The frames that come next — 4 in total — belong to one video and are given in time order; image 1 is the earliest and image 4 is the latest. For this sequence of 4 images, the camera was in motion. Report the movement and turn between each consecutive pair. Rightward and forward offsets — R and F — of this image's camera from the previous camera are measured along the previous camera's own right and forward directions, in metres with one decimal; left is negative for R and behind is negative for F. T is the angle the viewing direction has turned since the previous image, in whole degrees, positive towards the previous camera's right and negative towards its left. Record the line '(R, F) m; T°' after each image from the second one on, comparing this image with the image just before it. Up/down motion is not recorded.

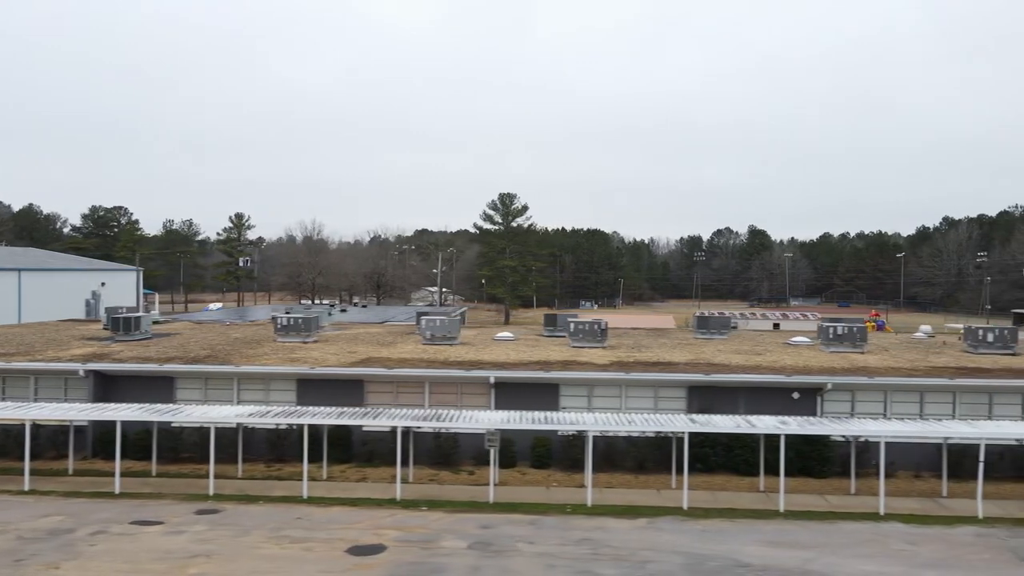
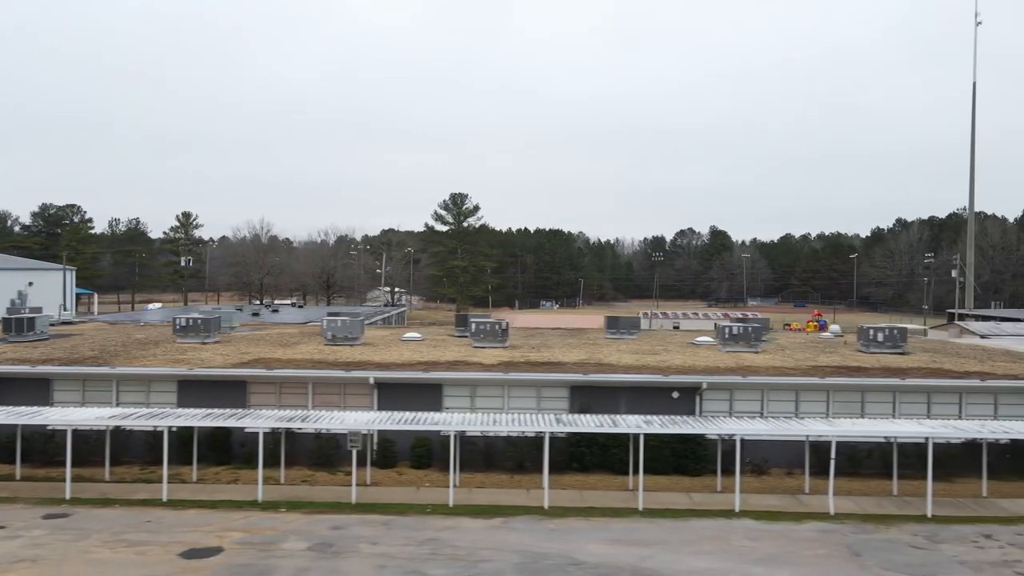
(+2.3, -0.1) m; +2°
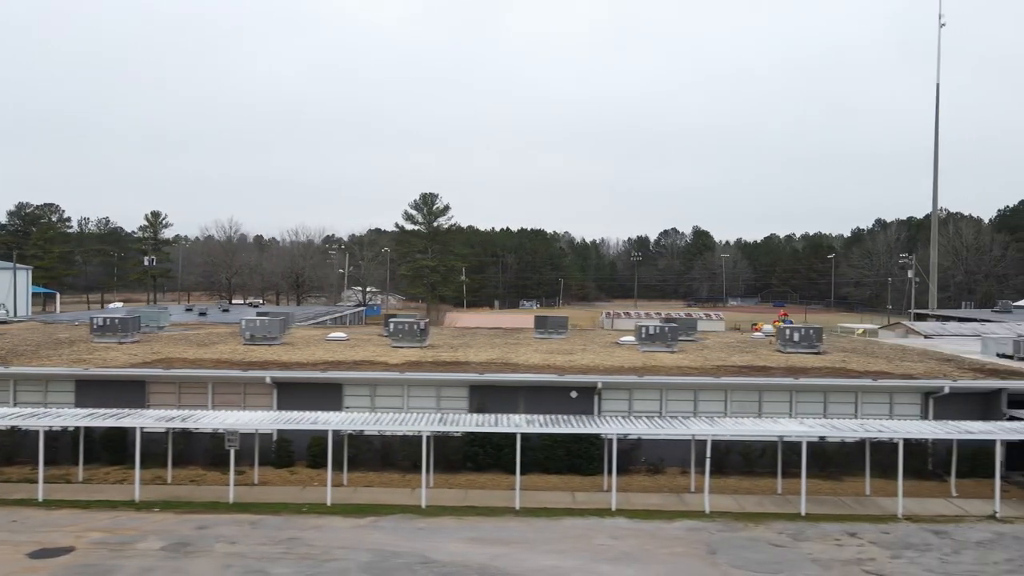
(+2.4, -0.1) m; +1°
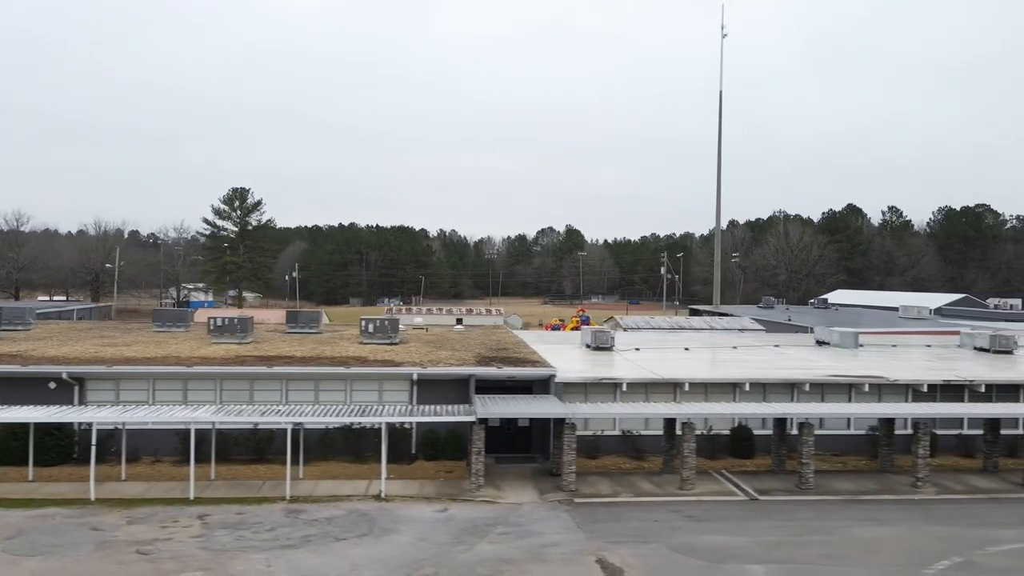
(+11.3, -1.0) m; +6°
